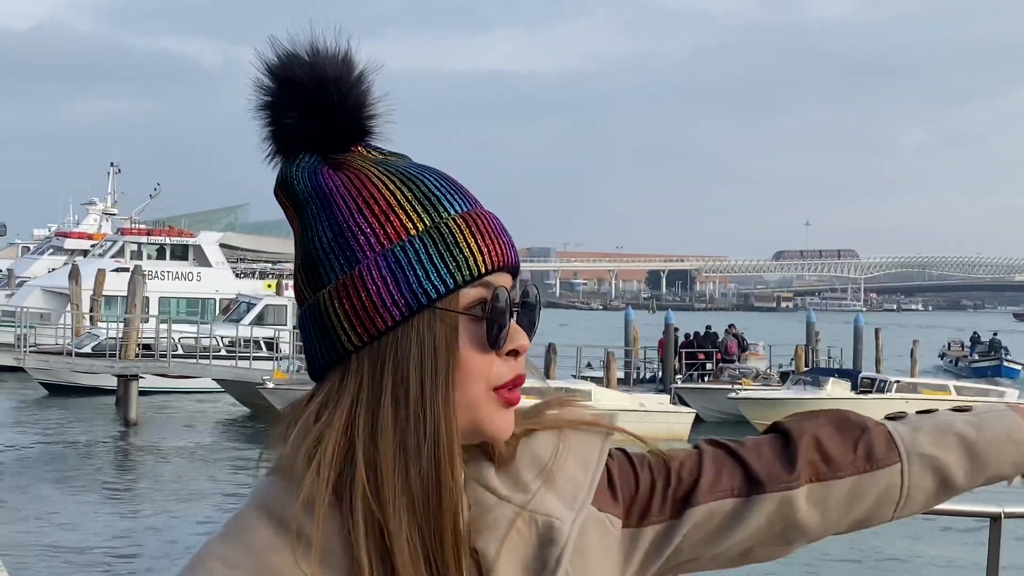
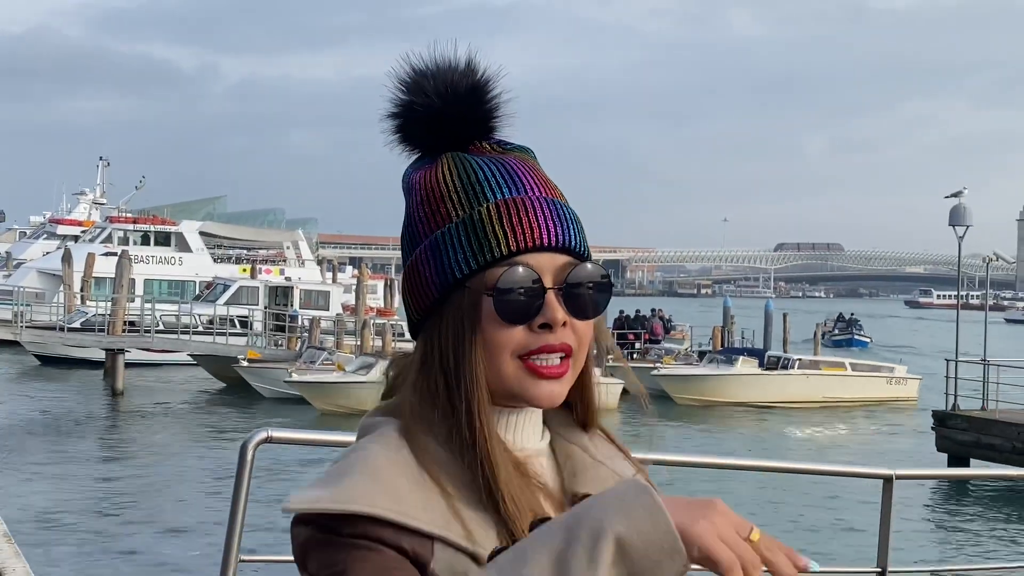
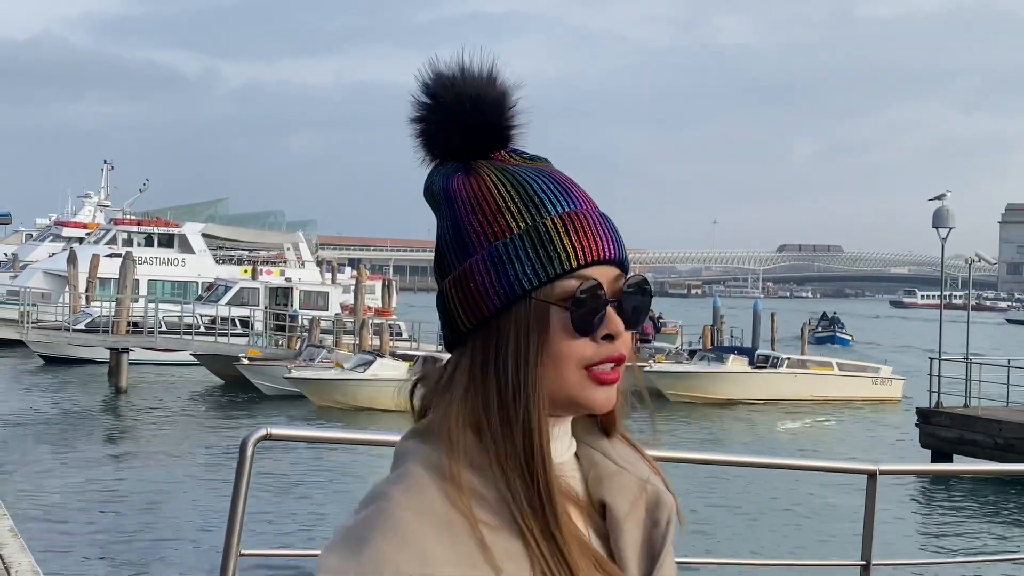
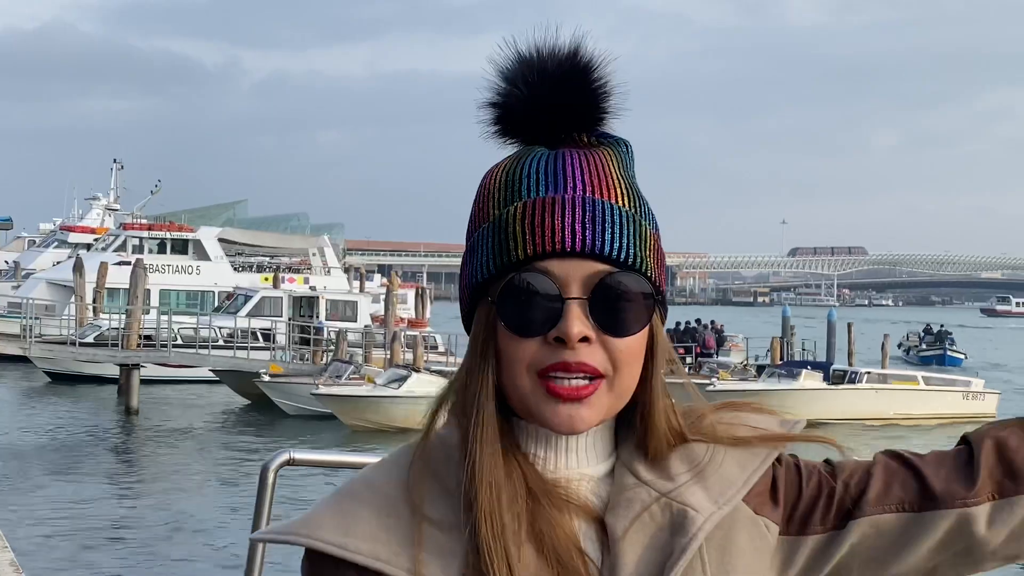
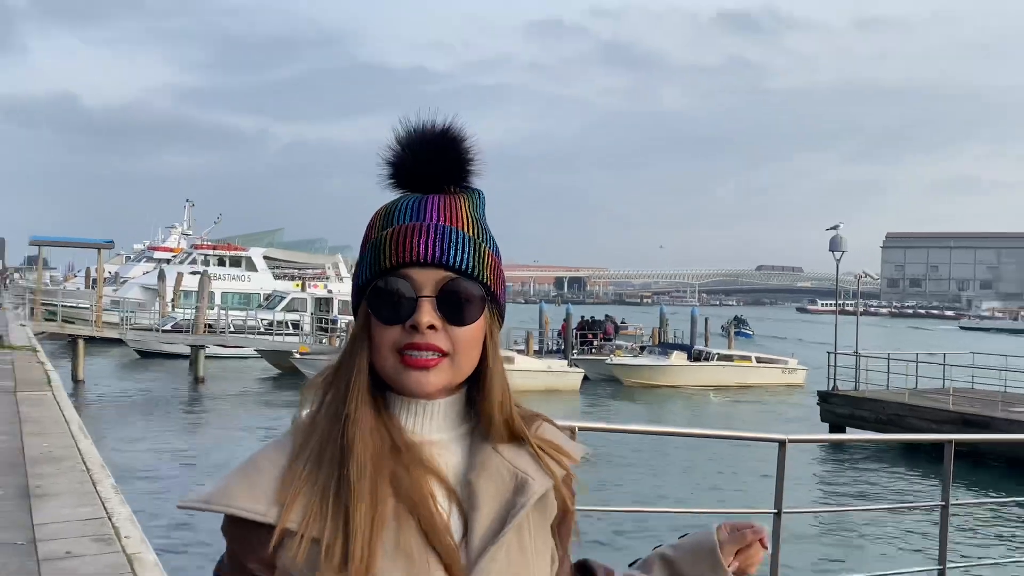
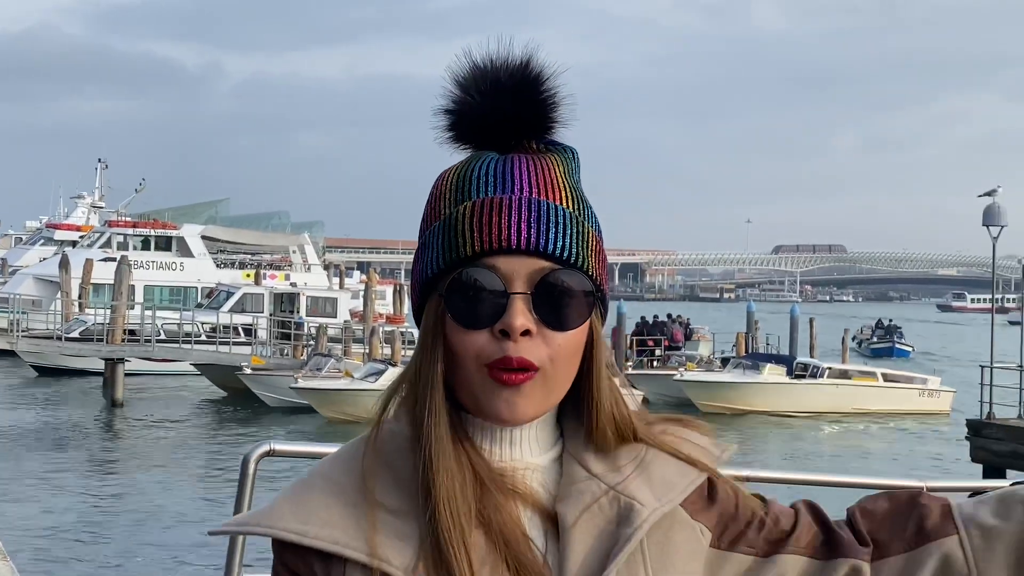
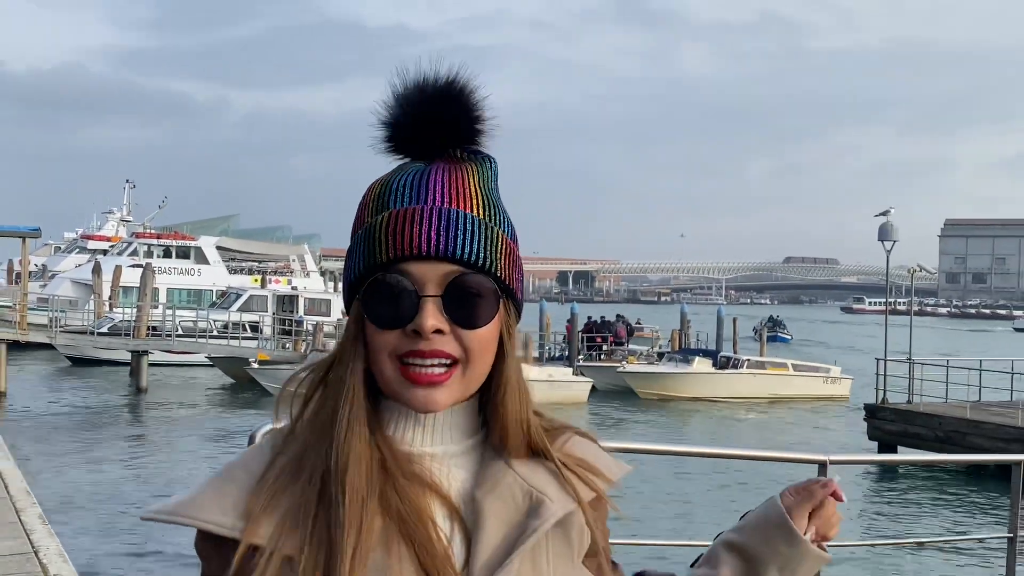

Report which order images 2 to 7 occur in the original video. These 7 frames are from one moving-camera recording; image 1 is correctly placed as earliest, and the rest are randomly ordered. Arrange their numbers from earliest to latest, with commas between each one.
4, 6, 2, 3, 7, 5
